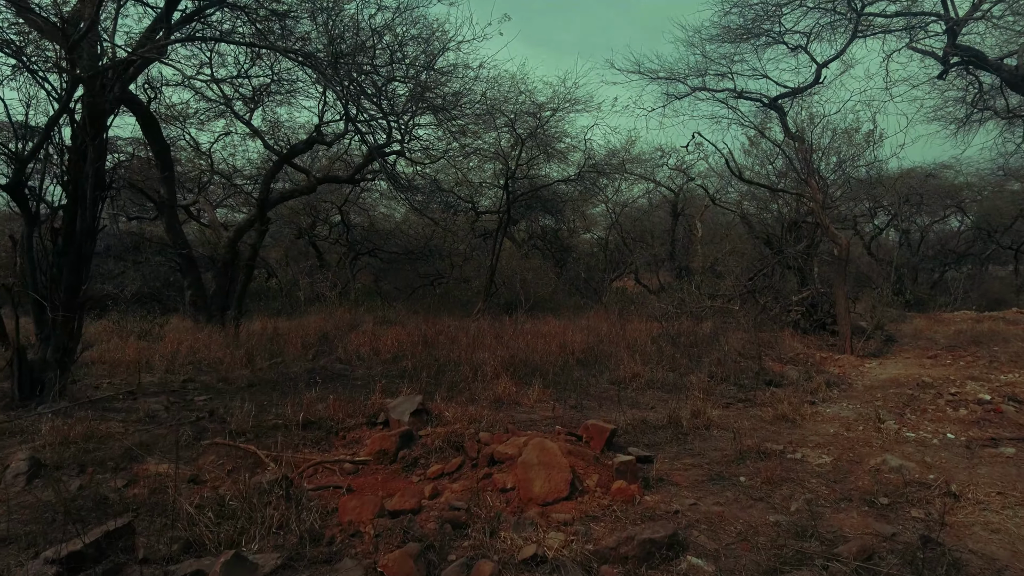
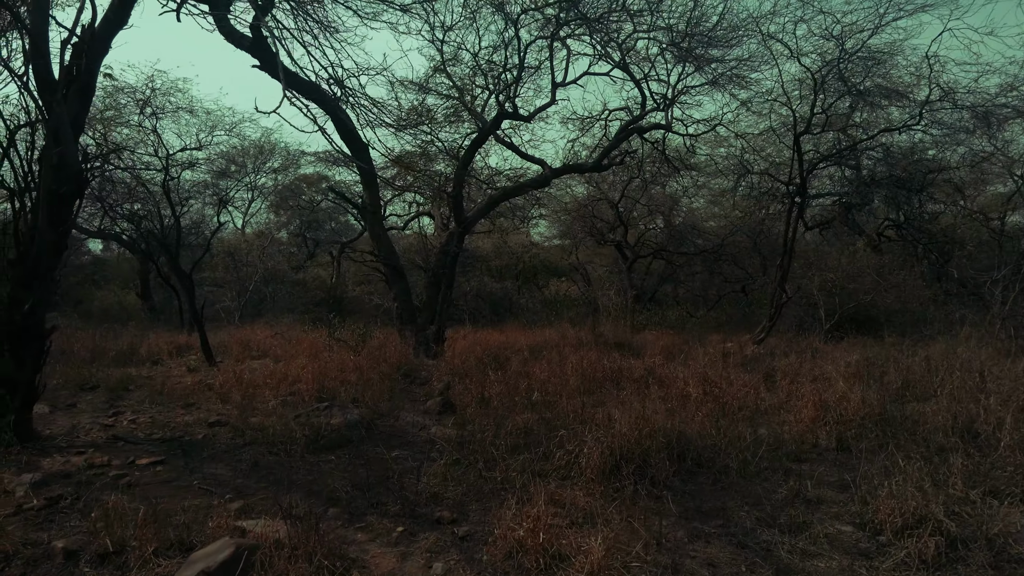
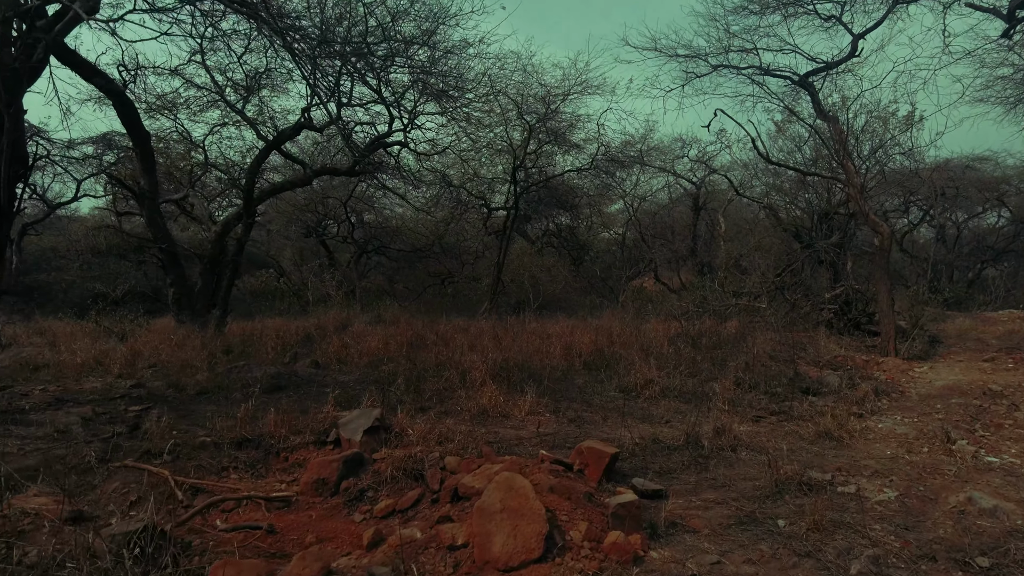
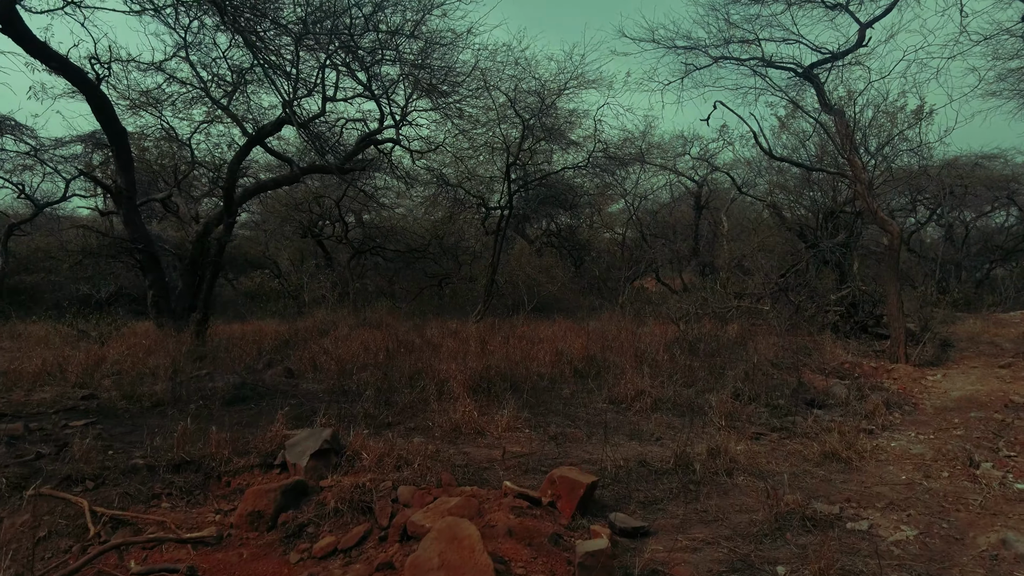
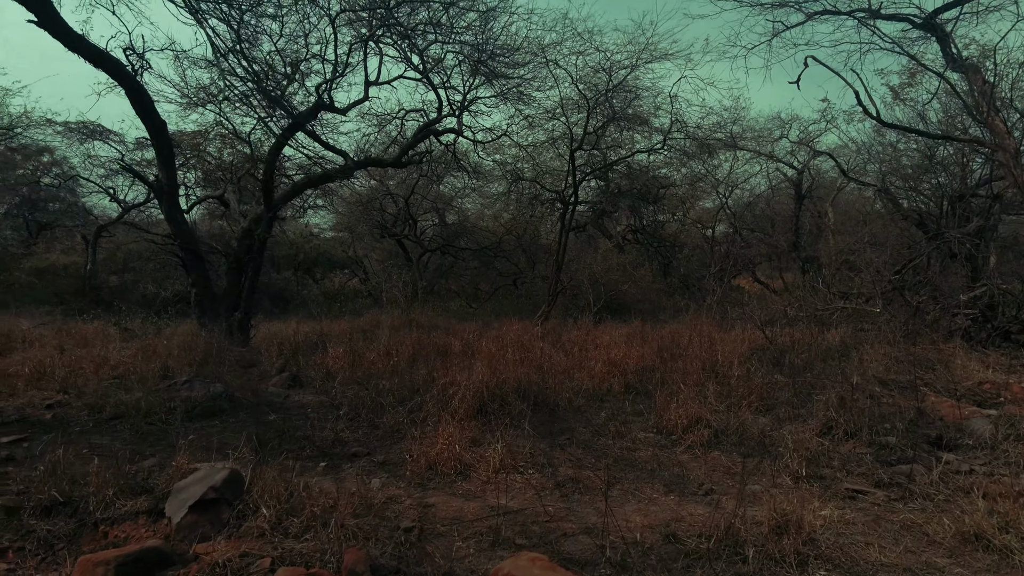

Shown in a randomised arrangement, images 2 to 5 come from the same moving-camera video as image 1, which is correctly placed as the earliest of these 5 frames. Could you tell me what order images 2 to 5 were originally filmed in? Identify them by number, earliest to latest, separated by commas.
3, 4, 5, 2
